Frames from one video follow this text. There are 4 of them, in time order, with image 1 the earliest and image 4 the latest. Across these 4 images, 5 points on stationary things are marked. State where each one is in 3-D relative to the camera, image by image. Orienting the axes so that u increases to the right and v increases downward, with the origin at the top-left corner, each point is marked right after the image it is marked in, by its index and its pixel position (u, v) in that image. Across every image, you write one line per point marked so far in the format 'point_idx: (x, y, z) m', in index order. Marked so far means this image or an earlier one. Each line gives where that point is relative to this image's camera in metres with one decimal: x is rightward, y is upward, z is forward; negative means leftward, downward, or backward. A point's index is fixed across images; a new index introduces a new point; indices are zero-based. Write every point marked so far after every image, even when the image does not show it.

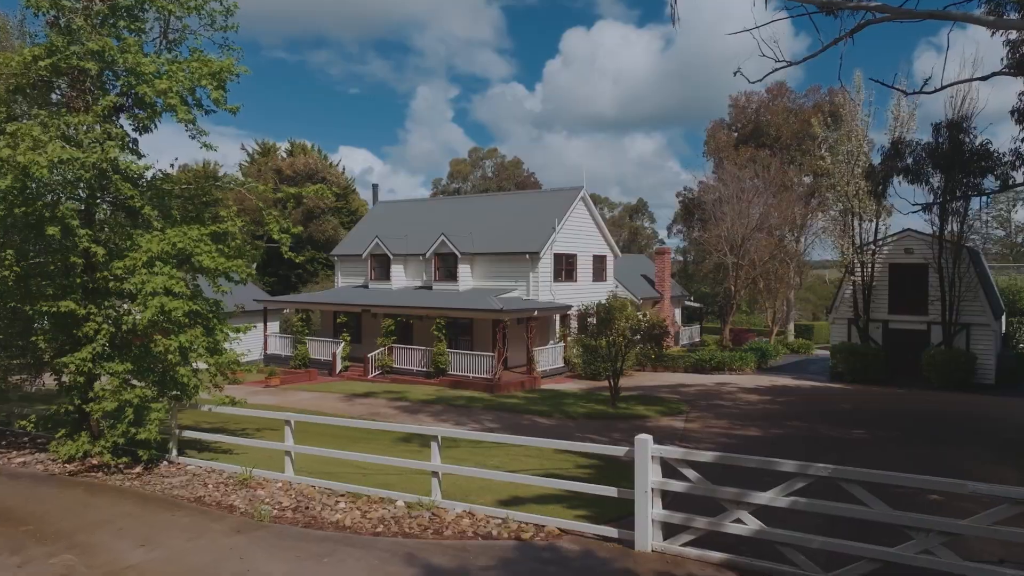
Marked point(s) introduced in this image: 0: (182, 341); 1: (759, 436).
0: (-5.2, -0.9, +10.5) m
1: (+5.8, -3.5, +15.5) m
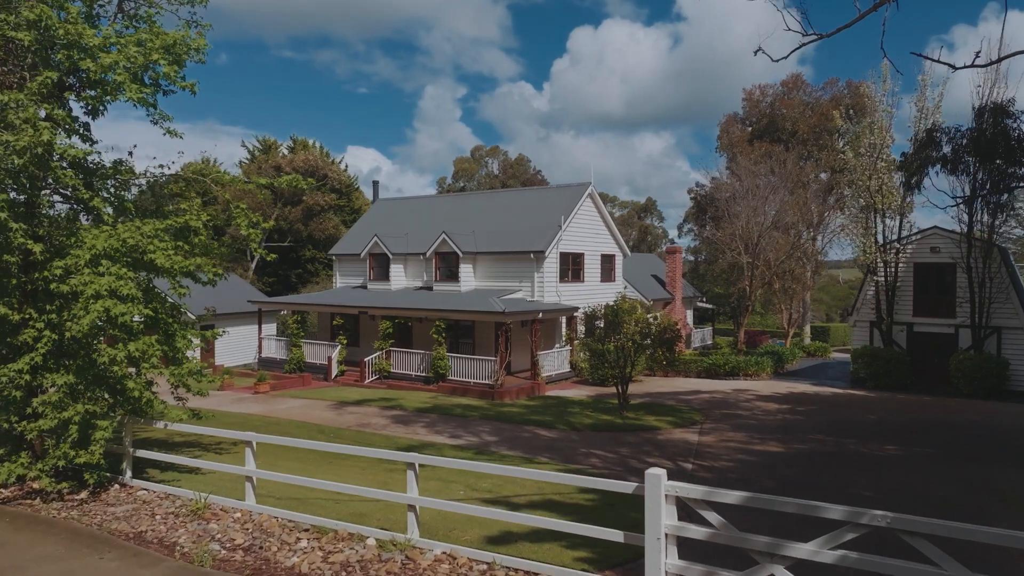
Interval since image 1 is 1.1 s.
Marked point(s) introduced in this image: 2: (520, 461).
0: (-5.4, -0.9, +9.3) m
1: (+5.7, -3.5, +14.1) m
2: (+0.2, -3.4, +13.1) m
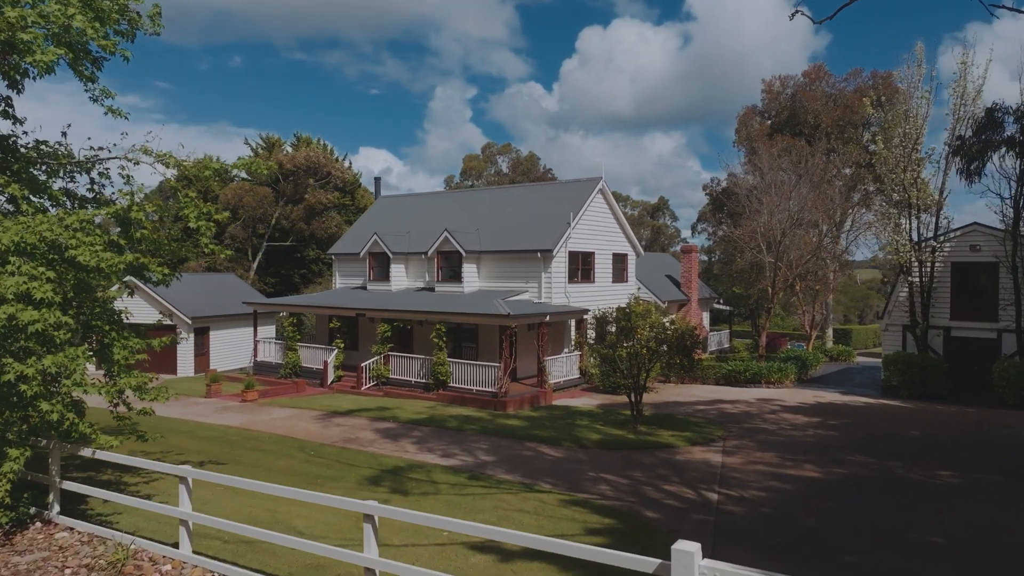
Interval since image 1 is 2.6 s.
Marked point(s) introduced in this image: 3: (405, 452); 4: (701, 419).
0: (-5.5, -0.9, +7.7) m
1: (+5.7, -3.5, +12.4) m
2: (+0.1, -3.4, +11.5) m
3: (-2.3, -3.6, +14.3) m
4: (+5.3, -3.7, +18.6) m
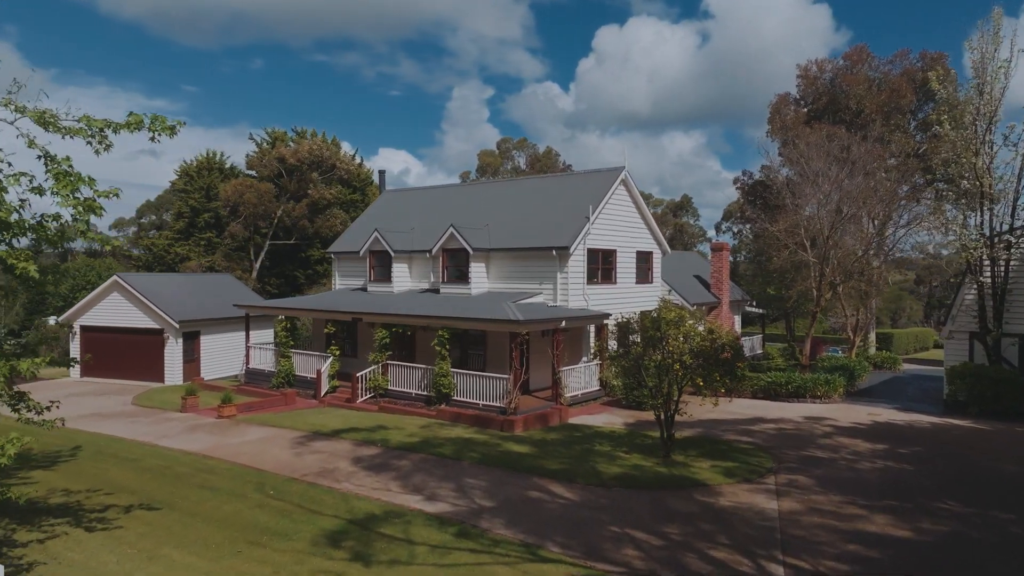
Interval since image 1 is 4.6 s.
0: (-5.6, -1.0, +5.2) m
1: (+5.7, -3.6, +9.5) m
2: (+0.1, -3.5, +8.8) m
3: (-2.2, -3.6, +11.7) m
4: (+5.5, -3.7, +15.8) m
